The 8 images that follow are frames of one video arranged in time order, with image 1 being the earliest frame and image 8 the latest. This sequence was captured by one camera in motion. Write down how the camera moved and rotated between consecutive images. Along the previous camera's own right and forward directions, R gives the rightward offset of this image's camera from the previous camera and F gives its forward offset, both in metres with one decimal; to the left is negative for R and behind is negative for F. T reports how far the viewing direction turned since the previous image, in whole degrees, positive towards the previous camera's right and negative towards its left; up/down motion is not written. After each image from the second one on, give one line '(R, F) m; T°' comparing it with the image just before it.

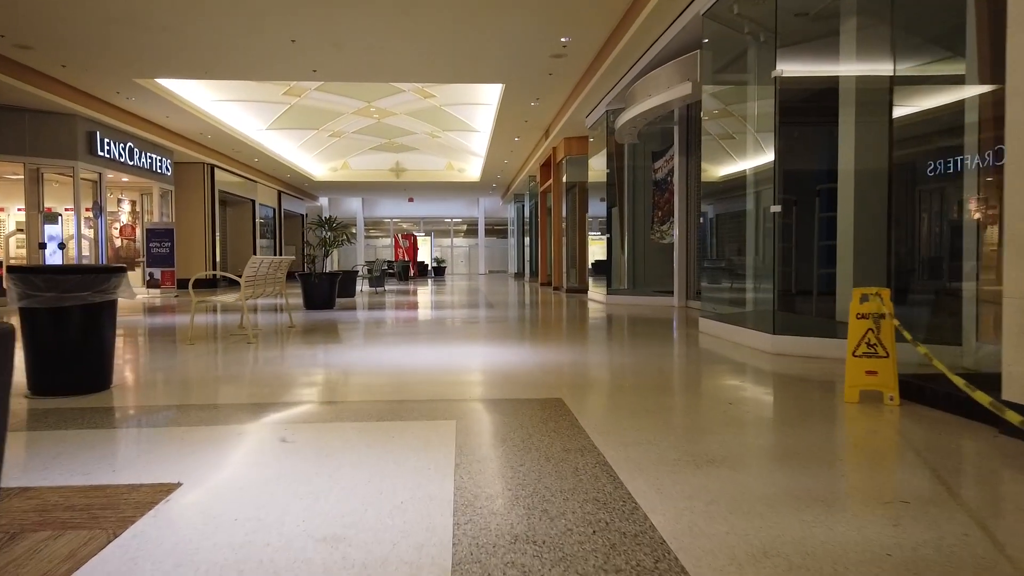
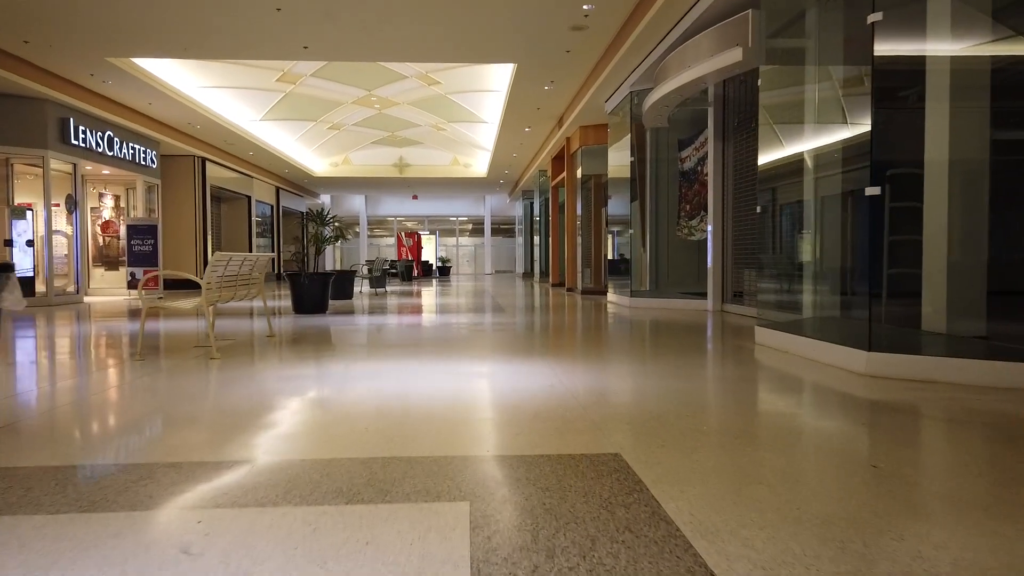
(-0.1, +1.0) m; 0°
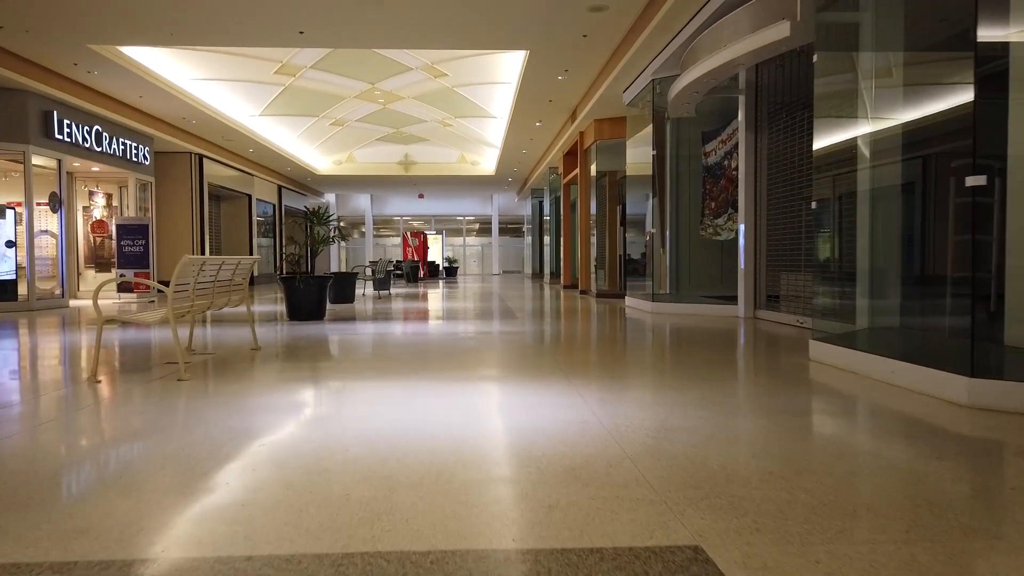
(-0.1, +0.6) m; -1°
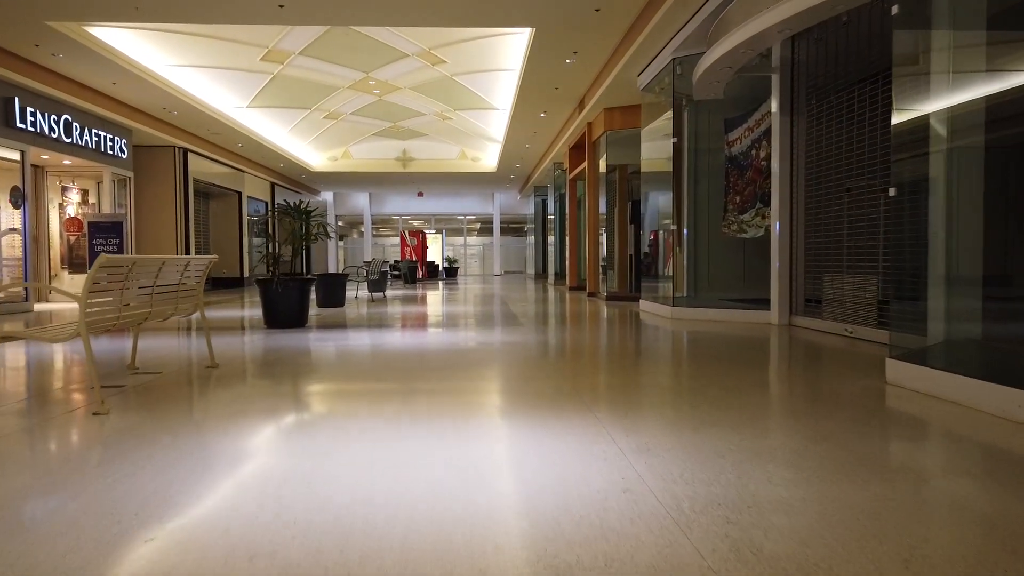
(0.0, +0.8) m; 0°
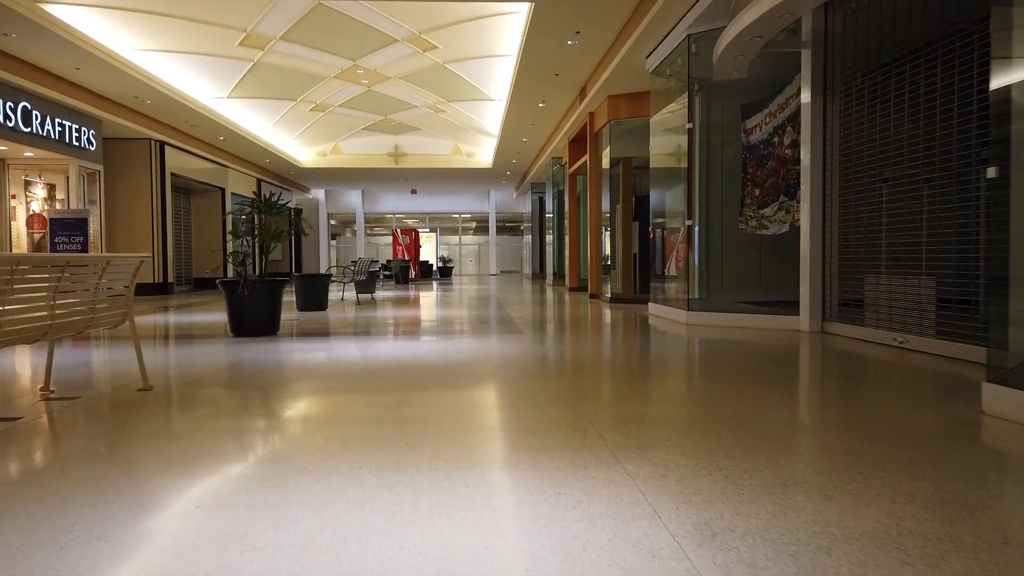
(0.0, +0.7) m; 0°
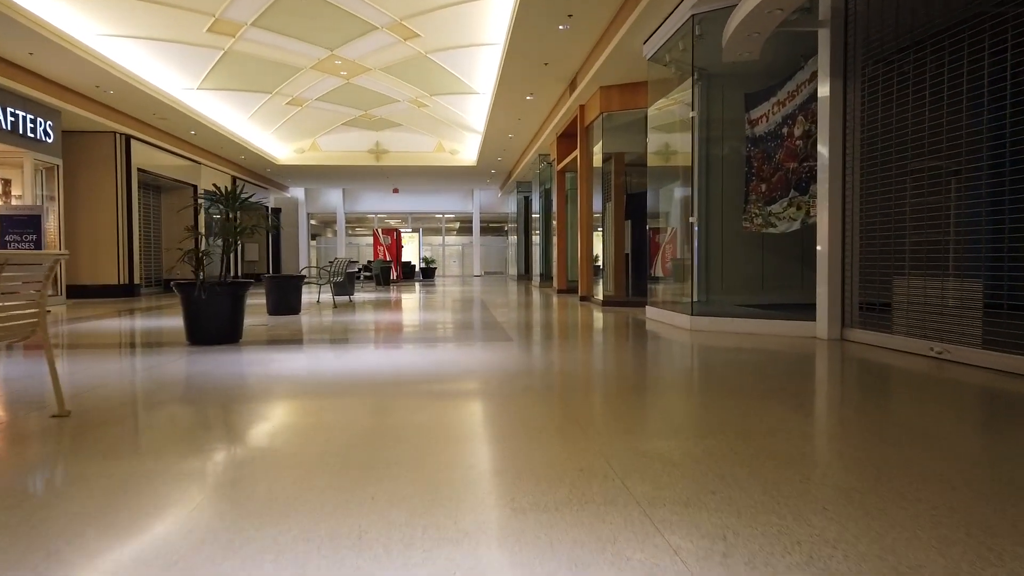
(0.0, +0.6) m; +1°
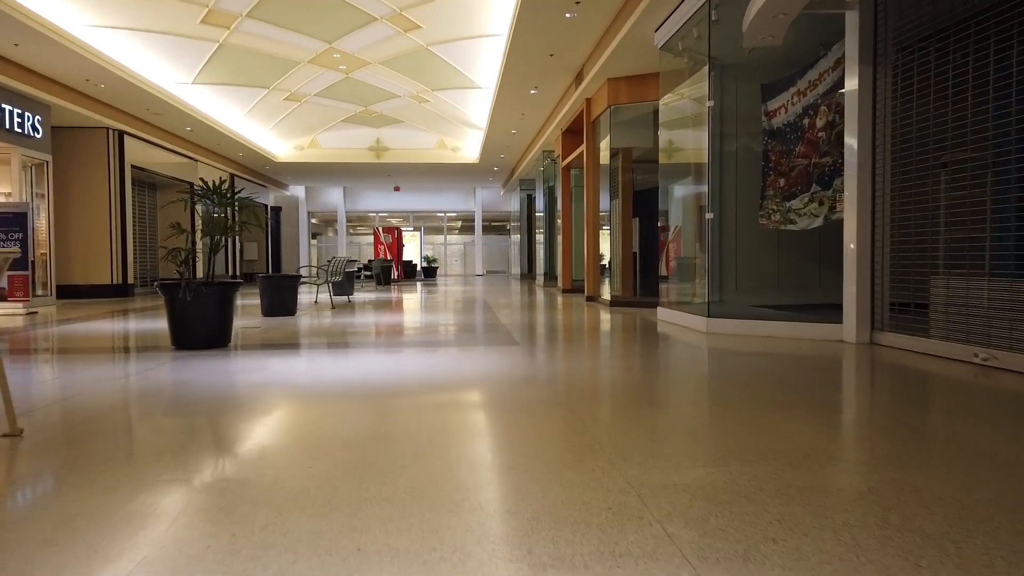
(0.0, +0.3) m; 0°
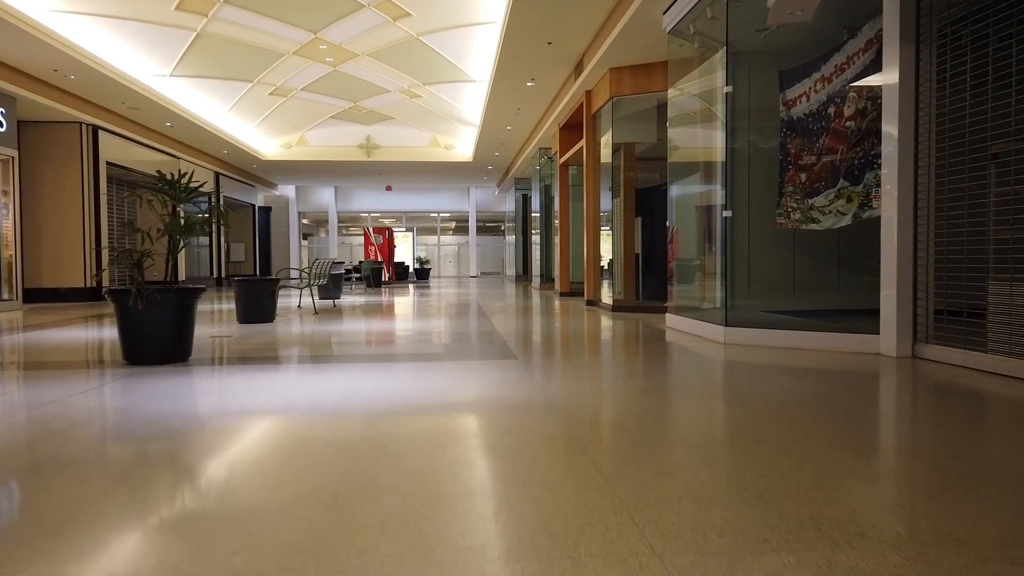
(0.0, +0.6) m; 0°
